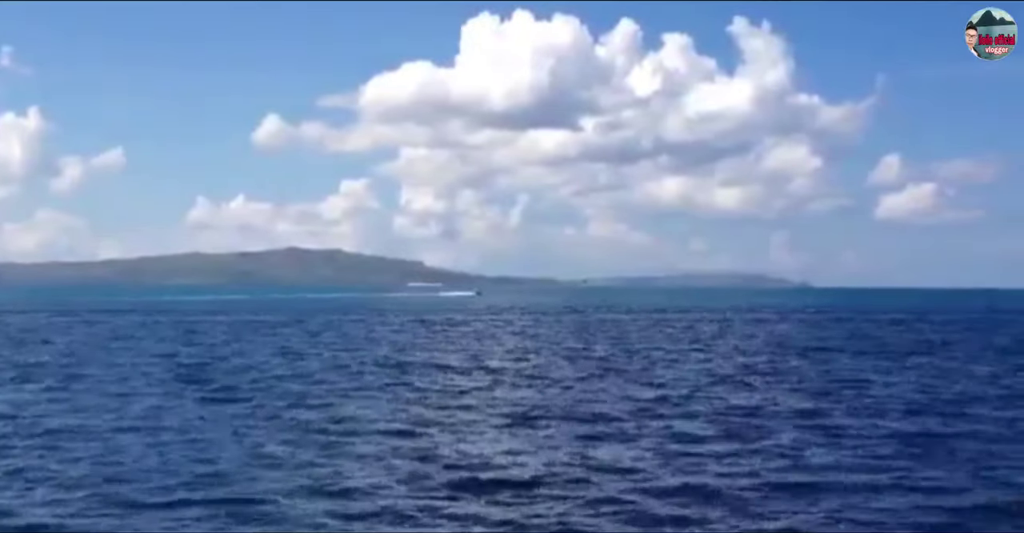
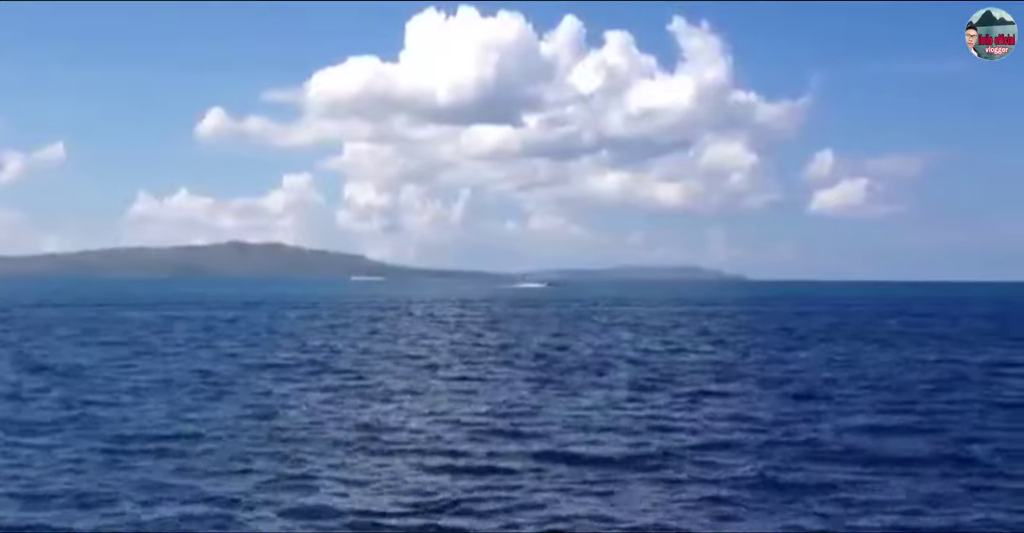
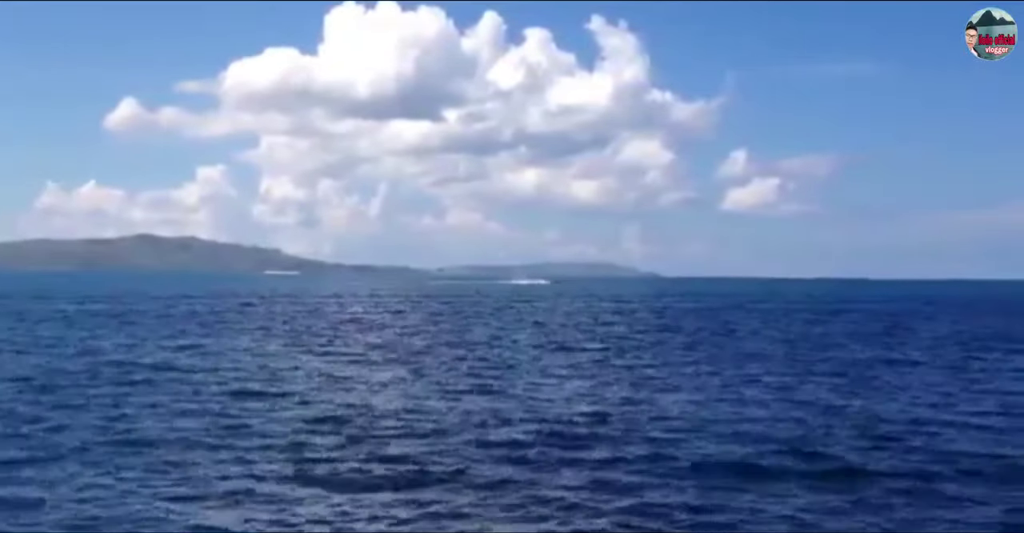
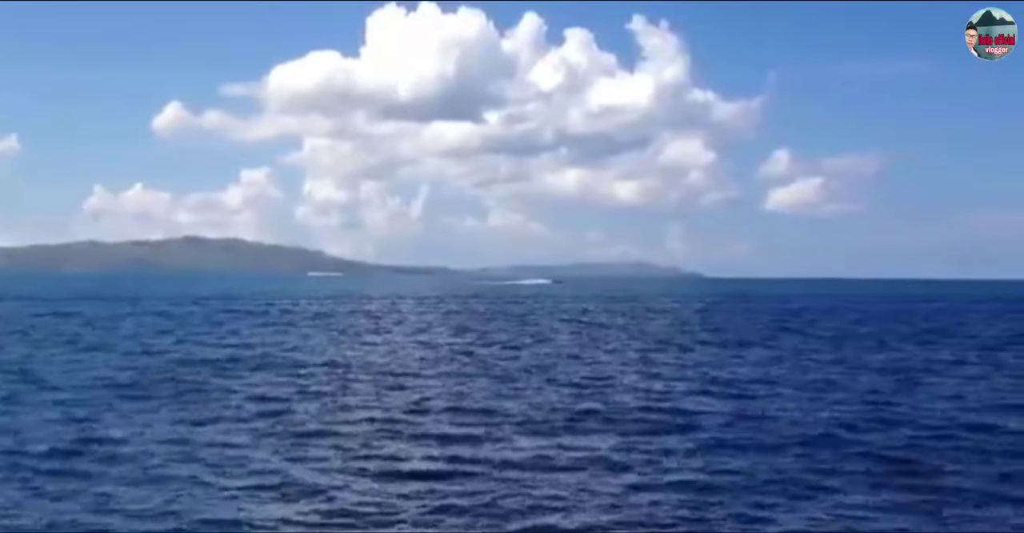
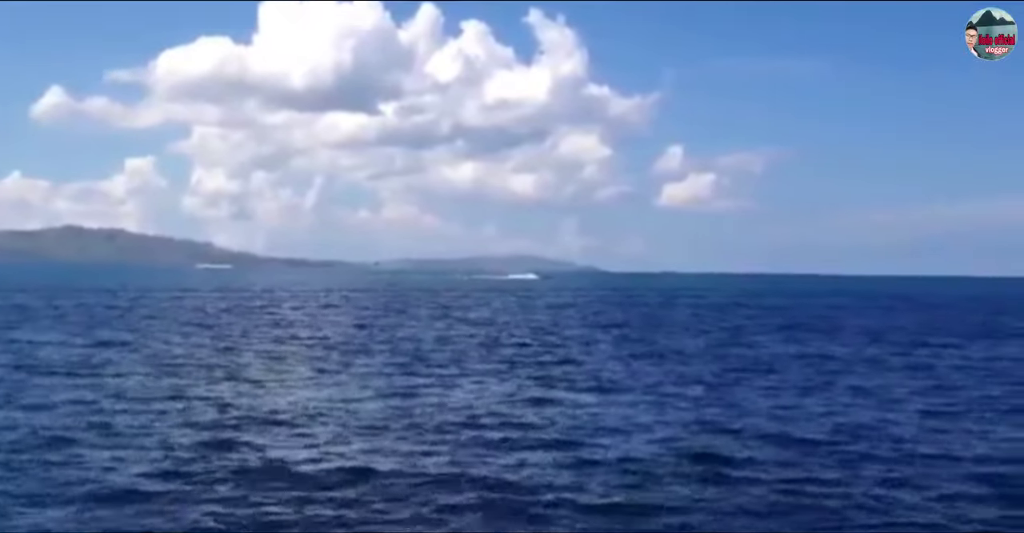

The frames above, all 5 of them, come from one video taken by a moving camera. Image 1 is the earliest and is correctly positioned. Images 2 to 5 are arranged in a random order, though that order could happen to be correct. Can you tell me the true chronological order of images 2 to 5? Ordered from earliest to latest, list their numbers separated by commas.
2, 4, 3, 5
